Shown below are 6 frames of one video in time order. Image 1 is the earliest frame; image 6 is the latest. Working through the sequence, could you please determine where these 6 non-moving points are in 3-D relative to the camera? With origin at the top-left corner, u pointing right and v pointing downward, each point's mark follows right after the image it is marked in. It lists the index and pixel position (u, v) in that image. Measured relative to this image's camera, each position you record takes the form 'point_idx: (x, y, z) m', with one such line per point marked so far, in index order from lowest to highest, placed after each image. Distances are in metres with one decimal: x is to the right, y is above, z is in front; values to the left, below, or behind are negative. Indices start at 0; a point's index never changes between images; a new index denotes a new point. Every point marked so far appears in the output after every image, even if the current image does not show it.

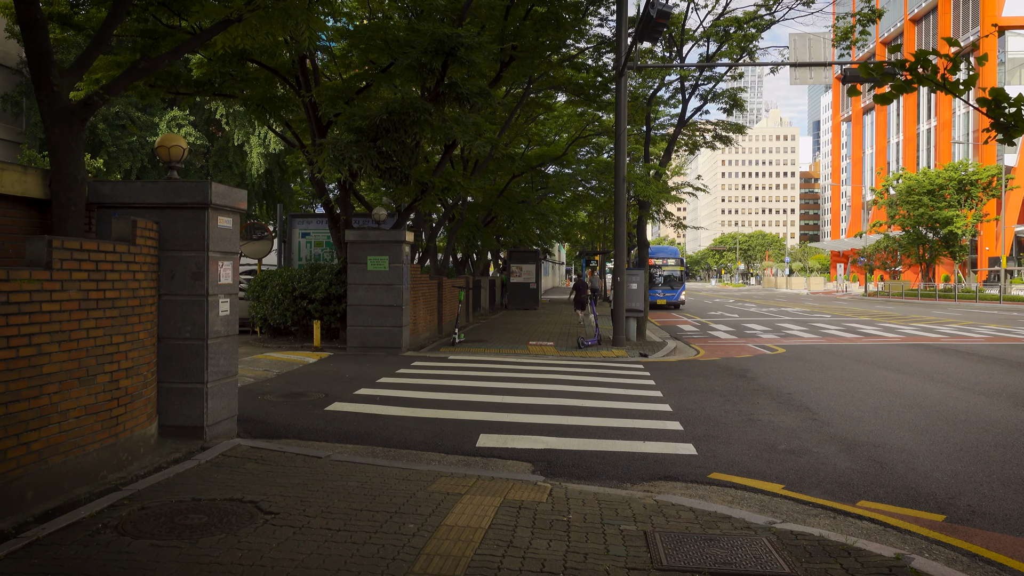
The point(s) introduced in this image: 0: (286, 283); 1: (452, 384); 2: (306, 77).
0: (-4.2, +0.1, +14.8) m
1: (-0.8, -1.3, +10.6) m
2: (-4.0, +4.1, +15.5) m
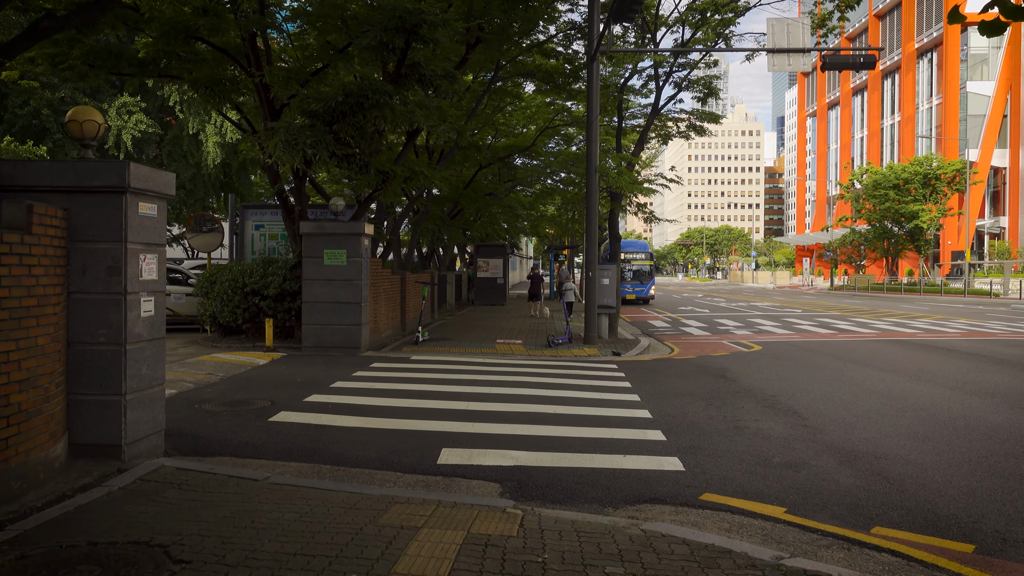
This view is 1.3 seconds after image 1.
0: (-4.8, +0.2, +13.9) m
1: (-1.2, -1.2, +9.8) m
2: (-4.6, +4.2, +14.5) m
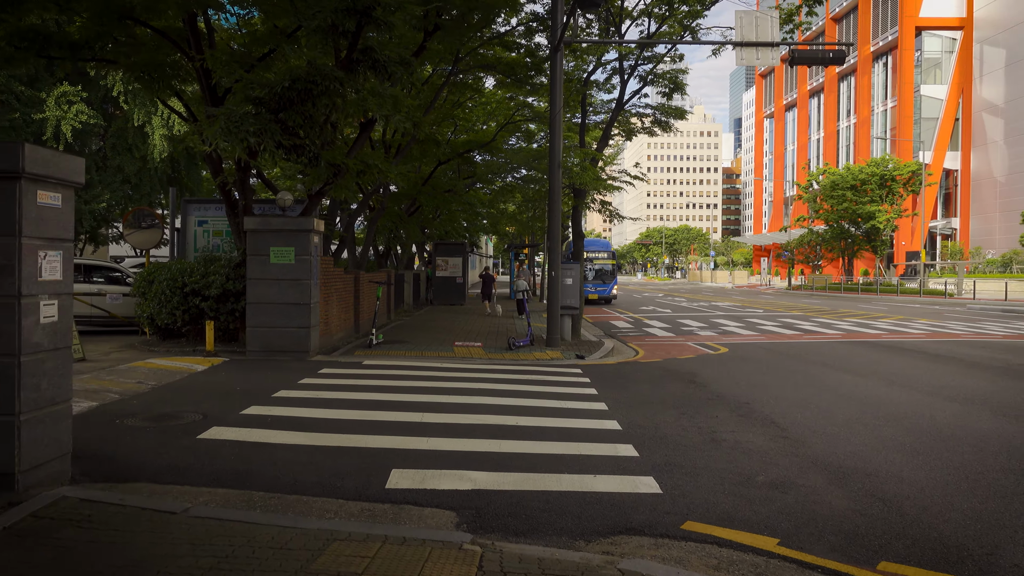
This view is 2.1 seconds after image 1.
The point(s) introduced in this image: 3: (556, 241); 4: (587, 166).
0: (-5.5, +0.2, +12.9) m
1: (-1.7, -1.2, +9.1) m
2: (-5.3, +4.2, +13.6) m
3: (+0.9, +1.0, +16.0) m
4: (+1.7, +2.8, +18.0) m
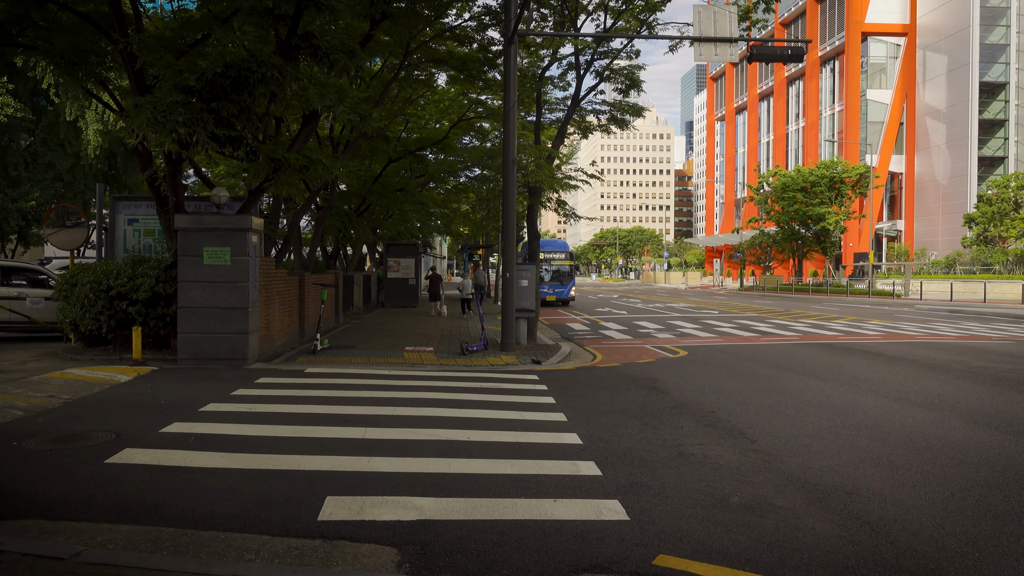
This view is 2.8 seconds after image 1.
0: (-6.2, +0.1, +12.0) m
1: (-2.2, -1.3, +8.3) m
2: (-6.1, +4.1, +12.6) m
3: (0.0, +0.9, +15.4) m
4: (+0.7, +2.7, +17.5) m
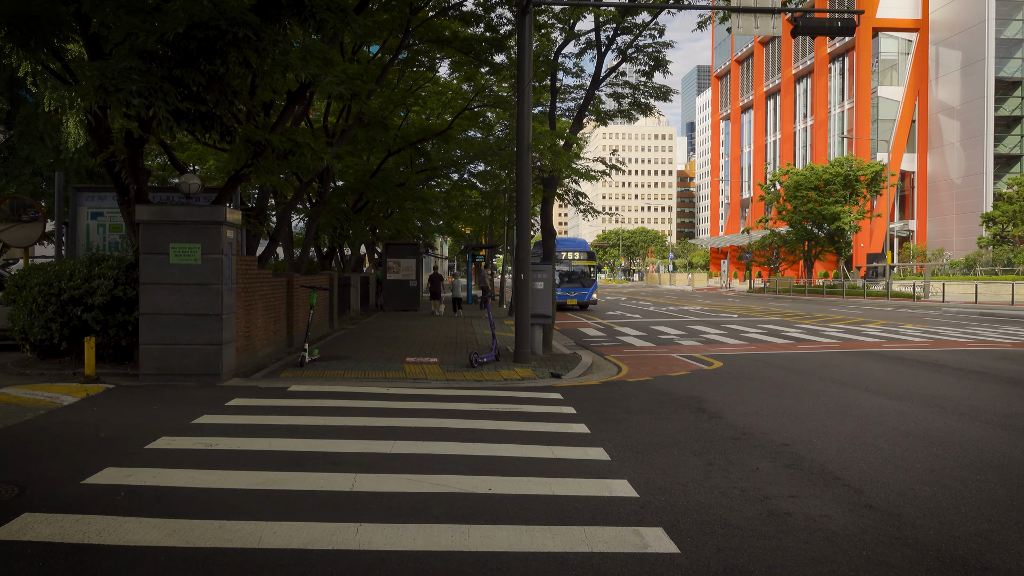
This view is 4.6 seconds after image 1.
0: (-6.0, +0.1, +10.3) m
1: (-2.0, -1.3, +6.7) m
2: (-5.9, +4.1, +11.0) m
3: (+0.2, +0.9, +13.7) m
4: (+0.9, +2.7, +15.8) m
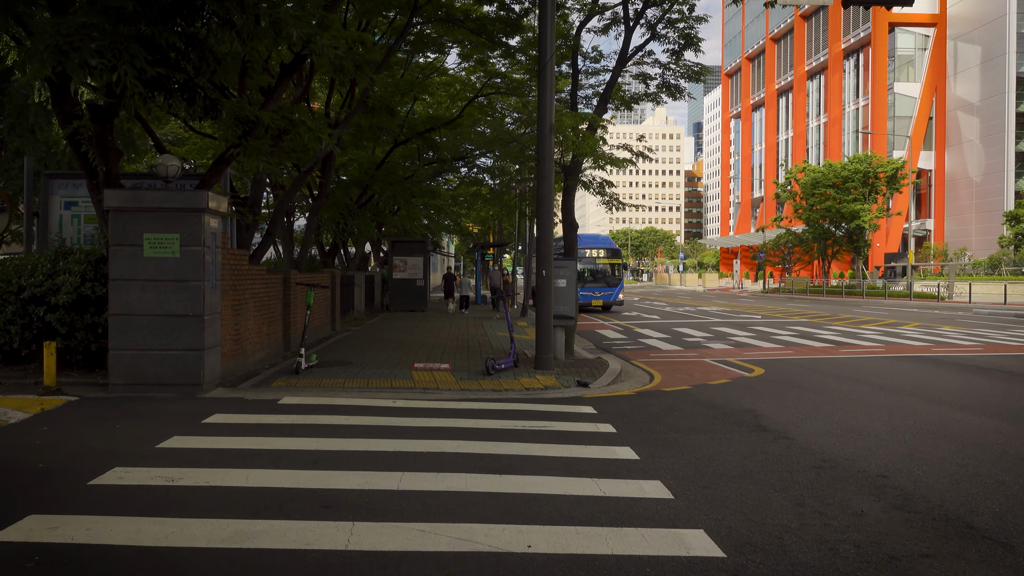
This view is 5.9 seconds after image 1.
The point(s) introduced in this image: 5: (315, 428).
0: (-5.7, +0.1, +9.1) m
1: (-1.7, -1.3, +5.4) m
2: (-5.6, +4.1, +9.7) m
3: (+0.5, +0.9, +12.4) m
4: (+1.2, +2.7, +14.5) m
5: (-1.8, -1.2, +7.2) m
